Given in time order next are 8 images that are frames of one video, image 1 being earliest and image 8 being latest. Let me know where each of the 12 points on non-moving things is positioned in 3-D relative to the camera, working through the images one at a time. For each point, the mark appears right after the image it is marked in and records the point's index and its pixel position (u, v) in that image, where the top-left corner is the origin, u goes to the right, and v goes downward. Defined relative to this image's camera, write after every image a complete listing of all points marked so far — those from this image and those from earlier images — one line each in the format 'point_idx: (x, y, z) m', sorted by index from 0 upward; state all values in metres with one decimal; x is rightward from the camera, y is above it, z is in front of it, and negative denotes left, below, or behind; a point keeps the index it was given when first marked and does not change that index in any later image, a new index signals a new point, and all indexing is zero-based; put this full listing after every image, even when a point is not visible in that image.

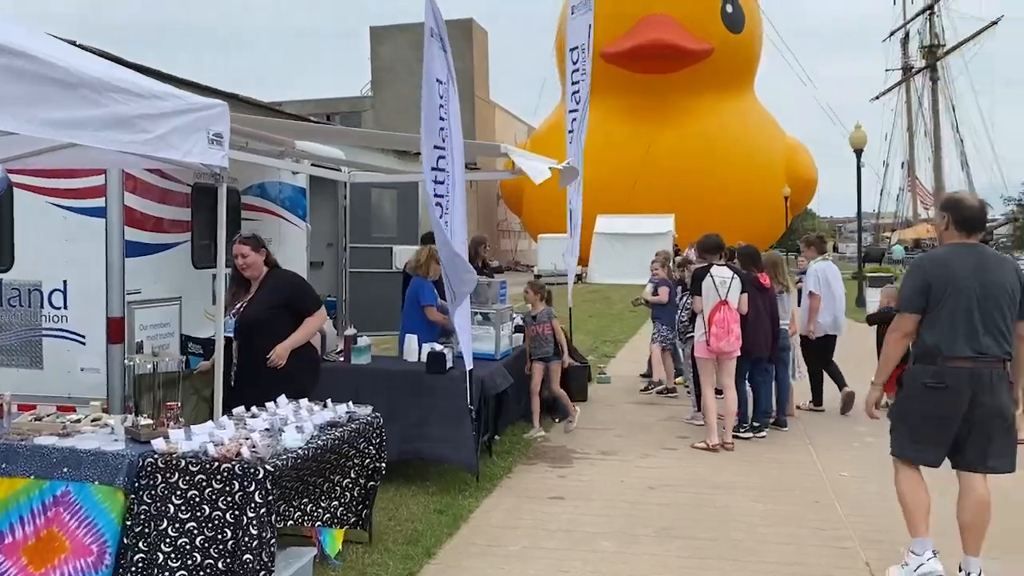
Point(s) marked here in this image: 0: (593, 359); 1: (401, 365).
0: (+1.1, -1.0, +11.9) m
1: (-0.8, -0.5, +6.1) m
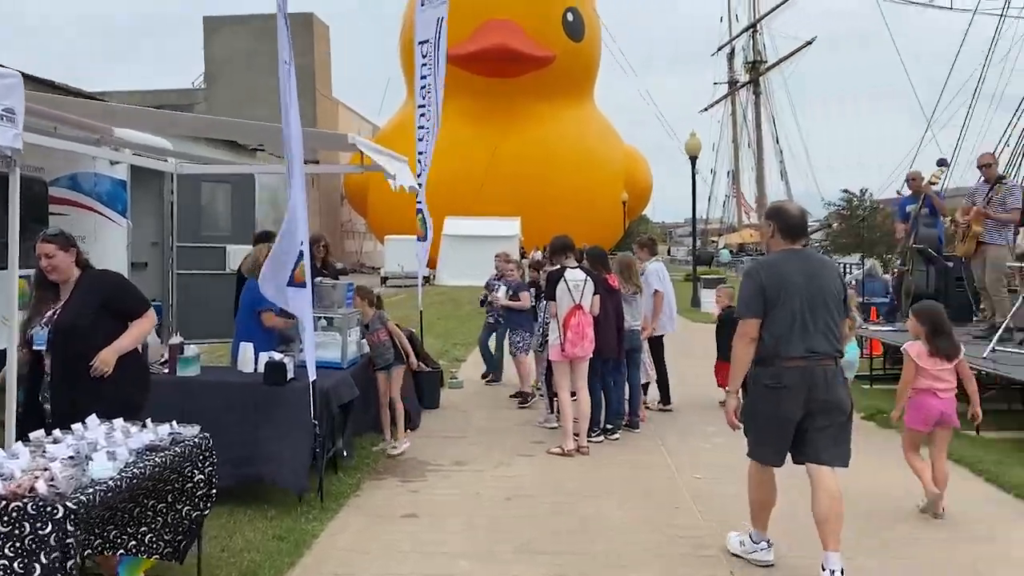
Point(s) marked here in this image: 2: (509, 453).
0: (-0.9, -1.0, +11.5) m
1: (-1.8, -0.6, +5.5) m
2: (0.0, -1.3, +6.7) m
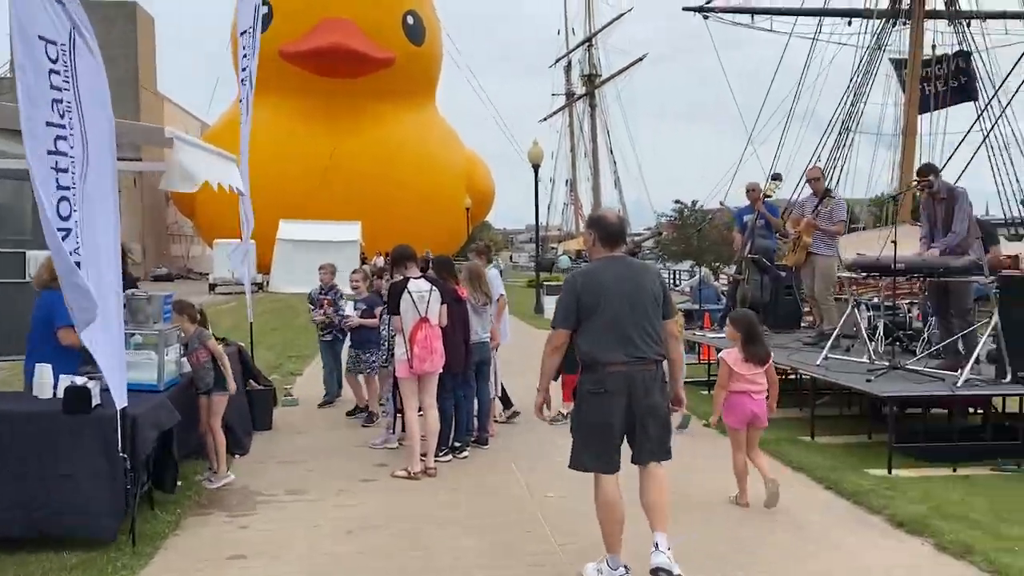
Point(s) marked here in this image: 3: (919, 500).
0: (-2.9, -1.1, +10.8) m
1: (-2.6, -0.6, +4.8) m
2: (-1.2, -1.4, +6.2) m
3: (+2.5, -1.3, +5.3) m
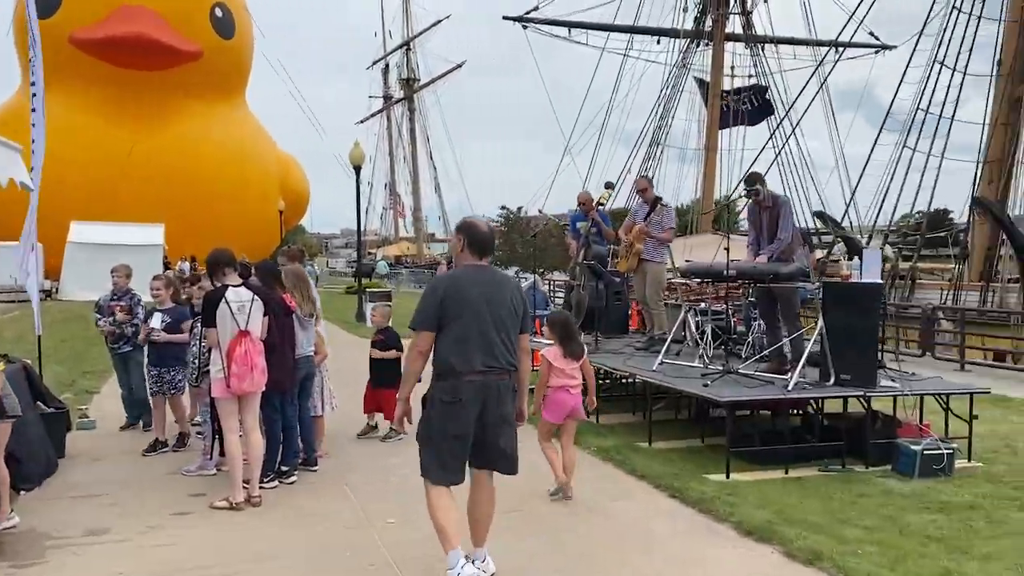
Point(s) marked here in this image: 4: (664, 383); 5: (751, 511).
0: (-4.8, -1.2, +9.6) m
1: (-3.4, -0.7, +3.8) m
2: (-2.2, -1.4, +5.5) m
3: (+1.5, -1.3, +5.4) m
4: (+1.2, -0.7, +6.8) m
5: (+1.4, -1.3, +5.2) m
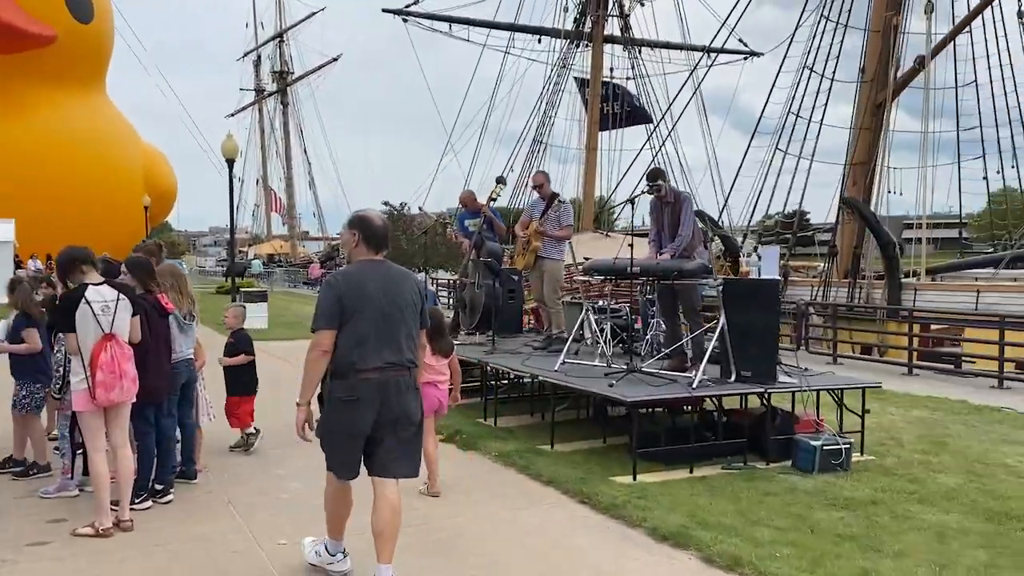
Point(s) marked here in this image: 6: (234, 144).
0: (-5.9, -1.2, +8.6) m
1: (-3.7, -0.7, +3.0) m
2: (-2.8, -1.4, +4.9) m
3: (+1.0, -1.3, +5.2) m
4: (+0.4, -0.7, +6.6) m
5: (+0.9, -1.3, +5.1) m
6: (-6.2, +3.2, +19.6) m
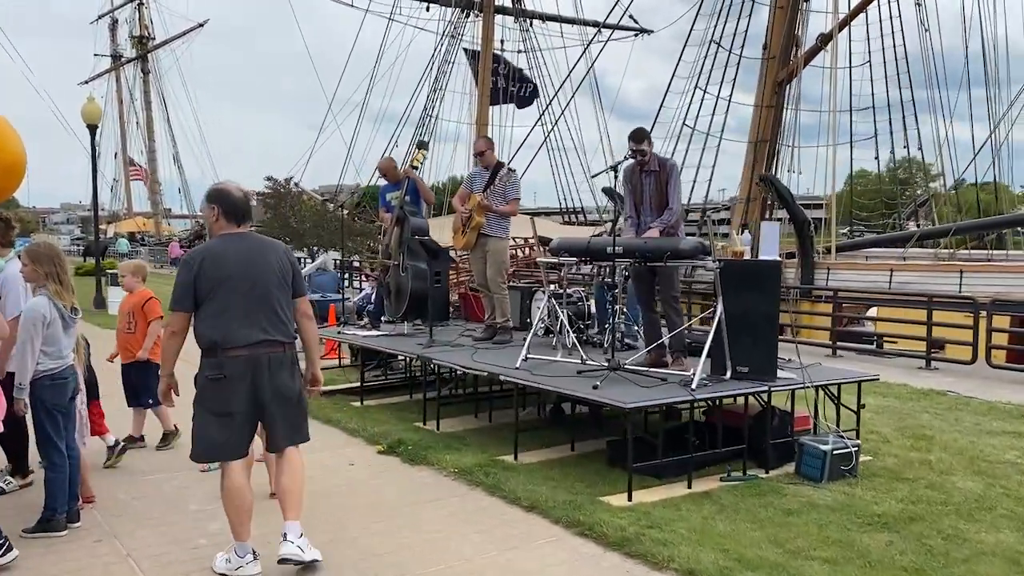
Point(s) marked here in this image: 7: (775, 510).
0: (-6.4, -1.1, +6.6) m
1: (-3.4, -0.7, +1.4) m
2: (-2.7, -1.4, +3.4) m
3: (+0.9, -1.2, +4.3) m
4: (+0.2, -0.6, +5.6) m
5: (+0.8, -1.2, +4.1) m
6: (-8.2, +3.6, +17.4) m
7: (+1.5, -1.2, +4.9) m
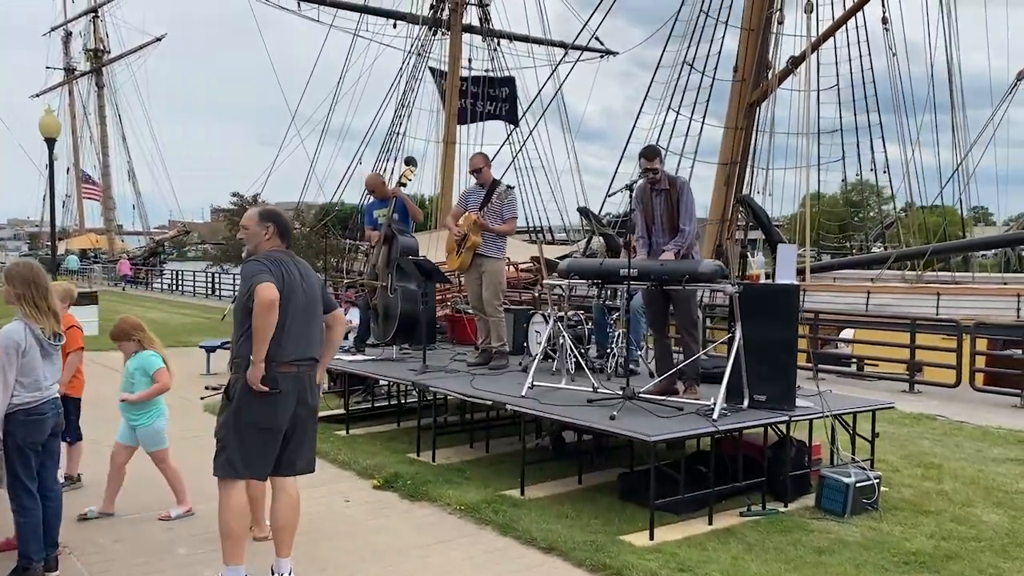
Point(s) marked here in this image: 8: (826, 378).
0: (-6.4, -1.2, +6.0) m
1: (-3.1, -0.7, +0.9) m
2: (-2.6, -1.5, +3.0) m
3: (+1.0, -1.4, +4.0) m
4: (+0.2, -0.8, +5.3) m
5: (+1.0, -1.4, +3.8) m
6: (-8.7, +3.2, +16.8) m
7: (+1.5, -1.4, +4.6) m
8: (+4.7, -1.3, +13.2) m
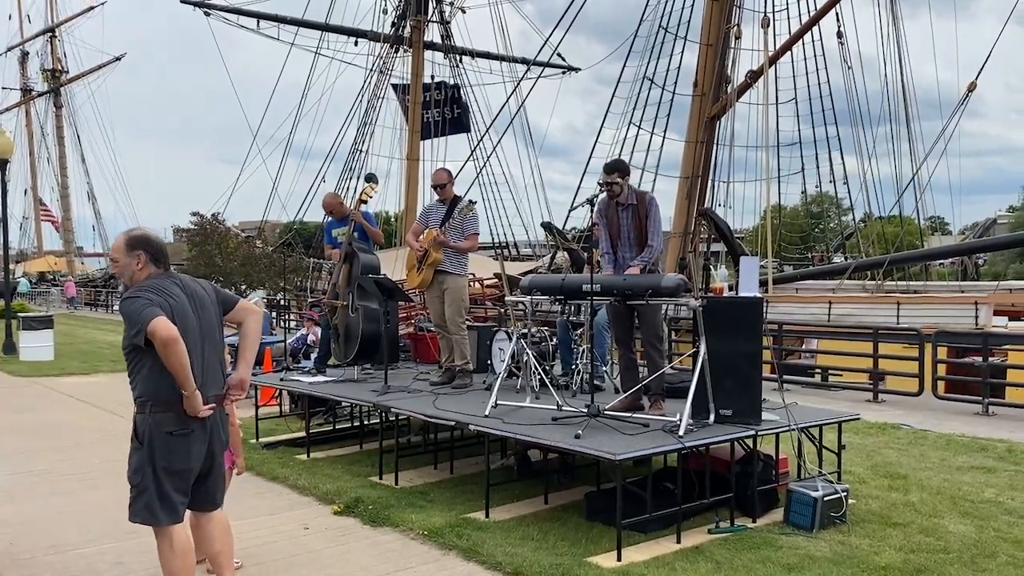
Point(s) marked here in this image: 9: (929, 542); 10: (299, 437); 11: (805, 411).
0: (-6.6, -1.5, +5.6) m
1: (-3.2, -0.8, +0.7) m
2: (-2.7, -1.6, +2.7) m
3: (+0.9, -1.4, +3.9) m
4: (0.0, -0.9, +5.2) m
5: (+0.8, -1.4, +3.7) m
6: (-9.4, +2.8, +16.4) m
7: (+1.4, -1.4, +4.5) m
8: (+4.2, -1.5, +13.2) m
9: (+2.4, -1.4, +5.0) m
10: (-1.9, -1.3, +7.8) m
11: (+2.1, -0.9, +6.2) m
